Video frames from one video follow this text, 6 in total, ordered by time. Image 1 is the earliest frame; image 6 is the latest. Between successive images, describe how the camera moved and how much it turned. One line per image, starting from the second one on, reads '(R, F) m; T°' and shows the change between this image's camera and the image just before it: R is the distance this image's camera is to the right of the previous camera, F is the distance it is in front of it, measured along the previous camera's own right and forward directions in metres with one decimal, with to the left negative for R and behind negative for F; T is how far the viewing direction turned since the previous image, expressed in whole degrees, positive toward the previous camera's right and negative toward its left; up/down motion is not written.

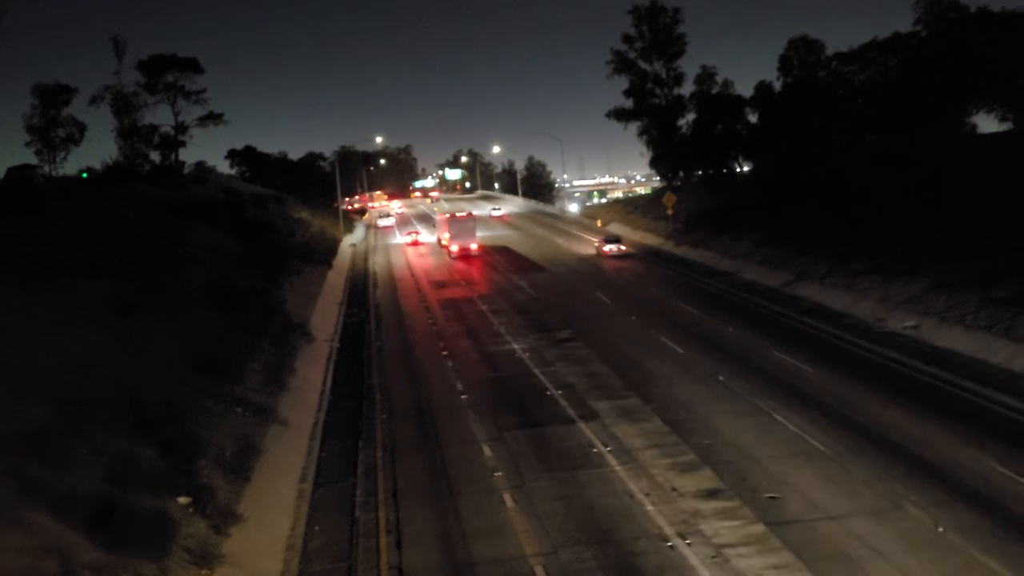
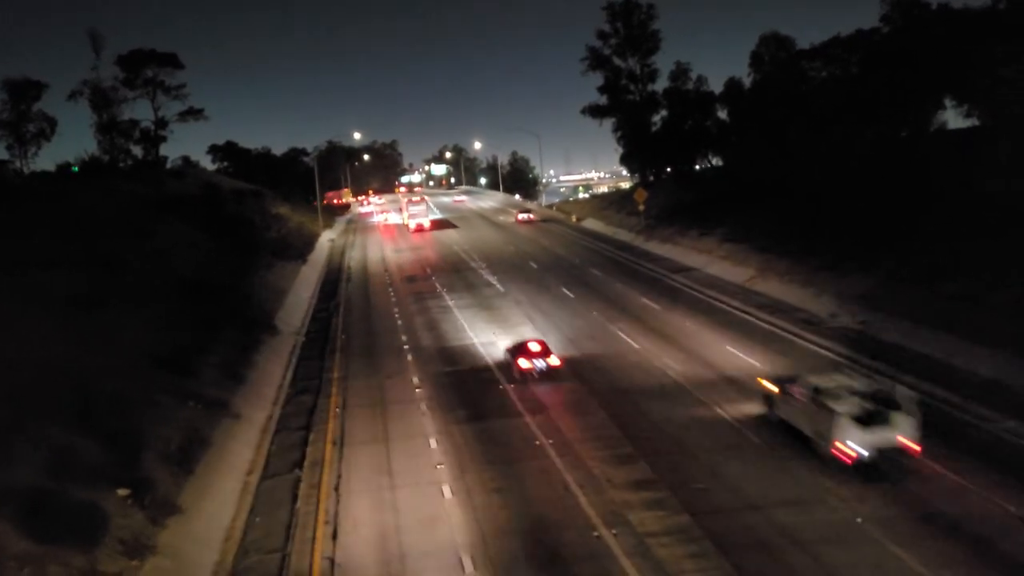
(+1.2, -0.5) m; 0°
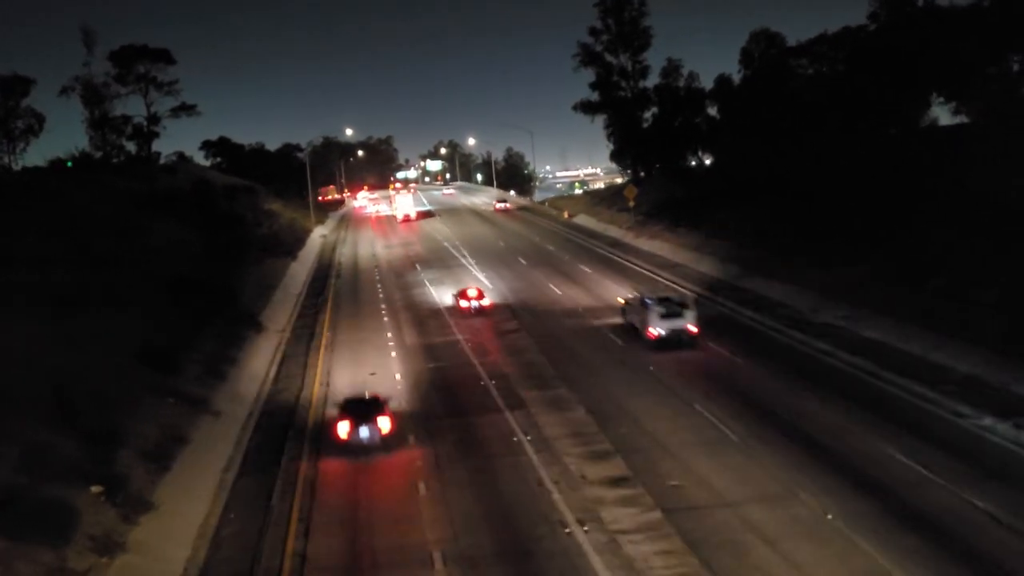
(+0.5, 0.0) m; 0°
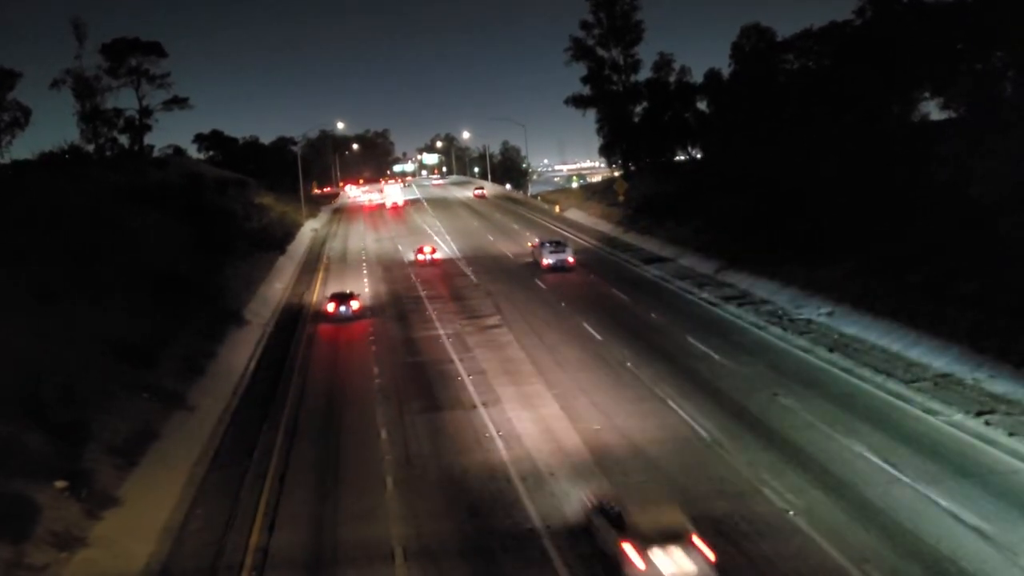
(+0.7, 0.0) m; 0°
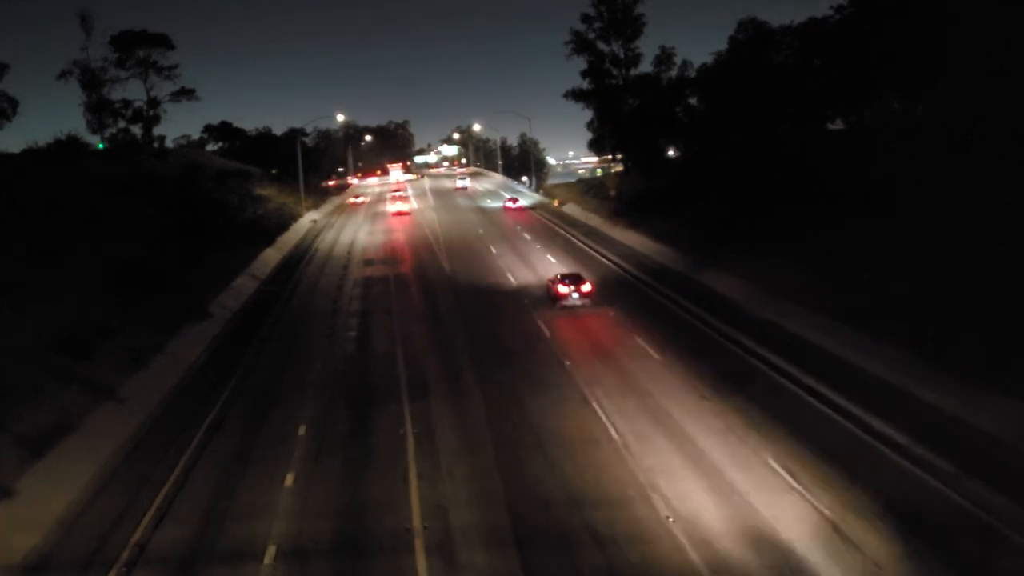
(+2.9, +0.2) m; -2°
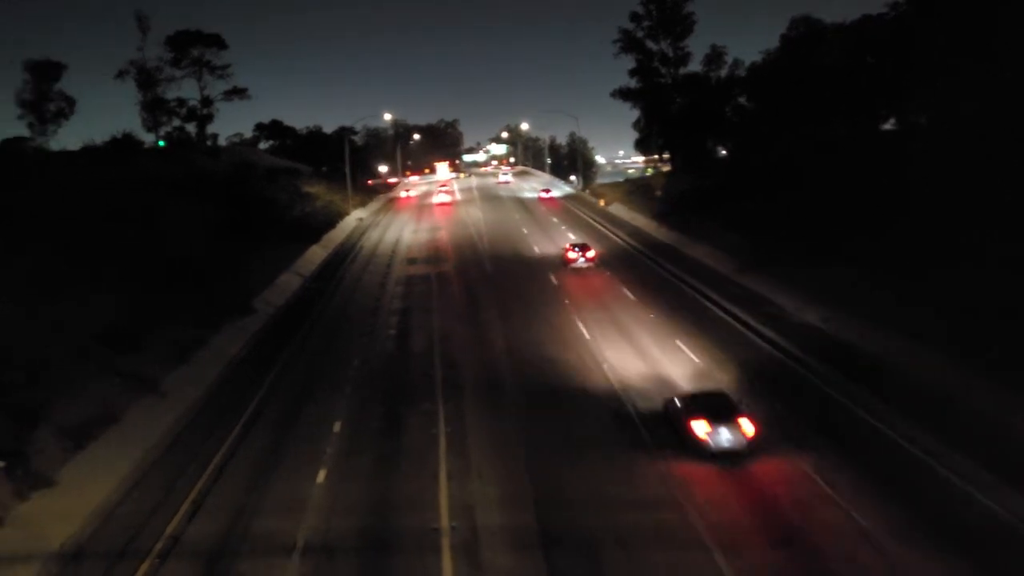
(+0.4, +0.1) m; -3°
